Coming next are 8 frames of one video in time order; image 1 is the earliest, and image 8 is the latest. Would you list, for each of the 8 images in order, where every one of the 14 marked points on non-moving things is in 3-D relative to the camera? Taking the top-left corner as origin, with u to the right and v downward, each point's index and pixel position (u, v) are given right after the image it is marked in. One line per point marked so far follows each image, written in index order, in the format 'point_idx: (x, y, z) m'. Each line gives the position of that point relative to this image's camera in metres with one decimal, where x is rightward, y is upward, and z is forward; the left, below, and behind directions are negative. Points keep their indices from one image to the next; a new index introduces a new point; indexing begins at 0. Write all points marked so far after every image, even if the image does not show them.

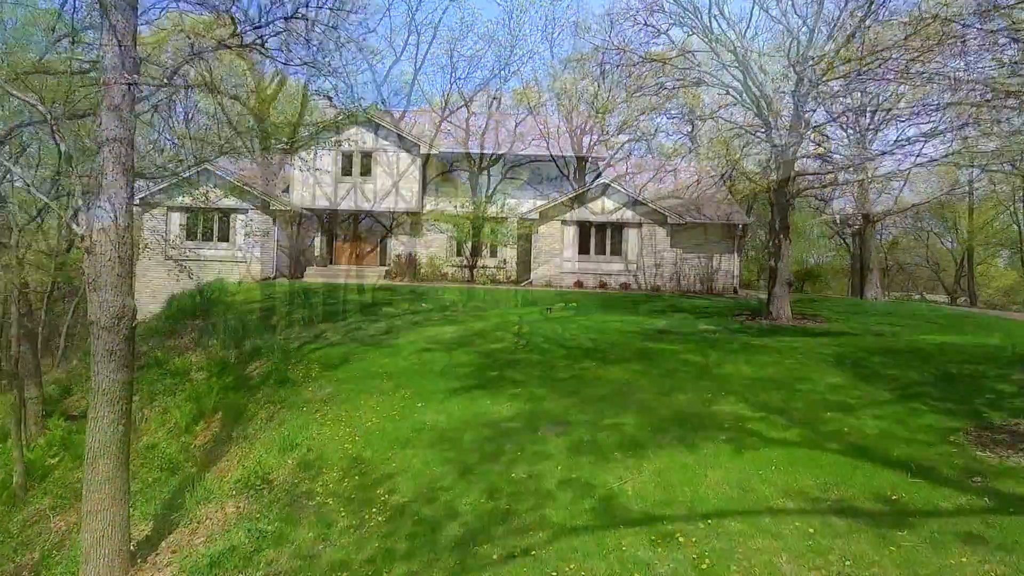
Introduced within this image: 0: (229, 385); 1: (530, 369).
0: (-4.4, -1.5, +11.6) m
1: (+0.2, -1.1, +9.9) m
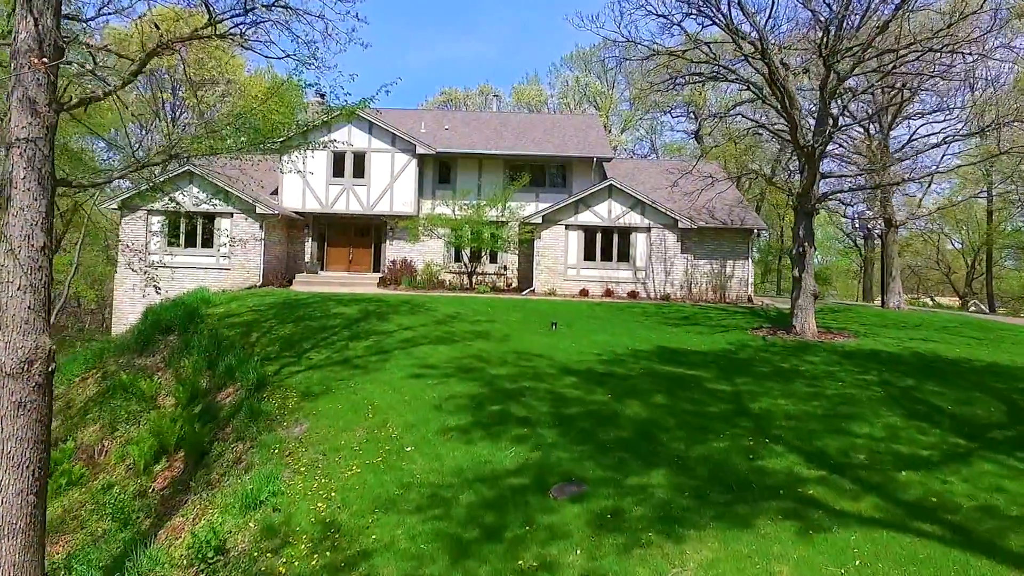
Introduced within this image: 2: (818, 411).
0: (-4.3, -1.8, +10.4) m
1: (+0.3, -1.3, +8.6) m
2: (+3.3, -1.3, +8.0) m
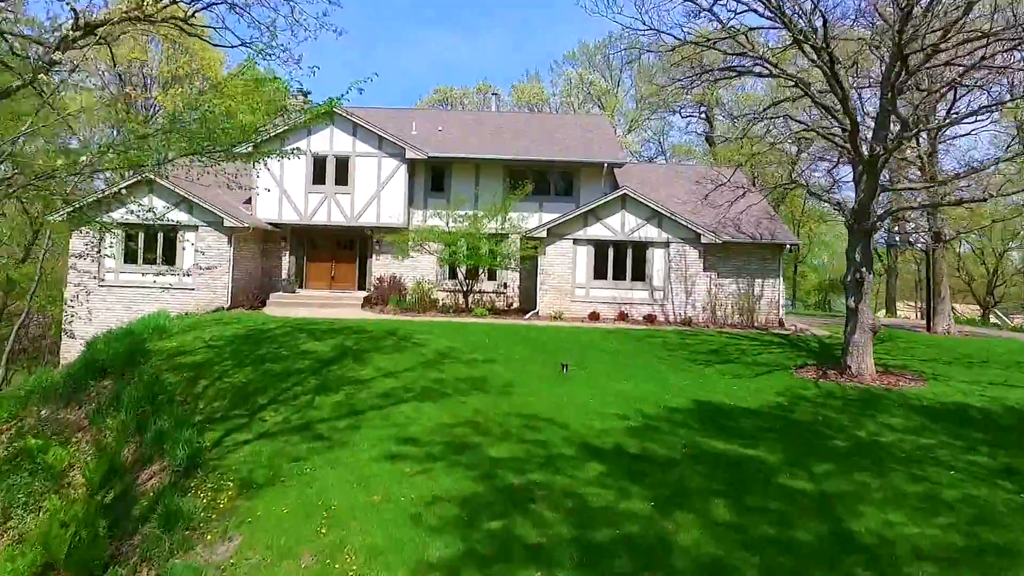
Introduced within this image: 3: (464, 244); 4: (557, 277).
0: (-4.3, -2.3, +7.9) m
1: (+0.3, -1.9, +6.2) m
2: (+3.3, -1.9, +5.6) m
3: (-1.2, +1.1, +18.8) m
4: (+1.1, +0.3, +19.0) m
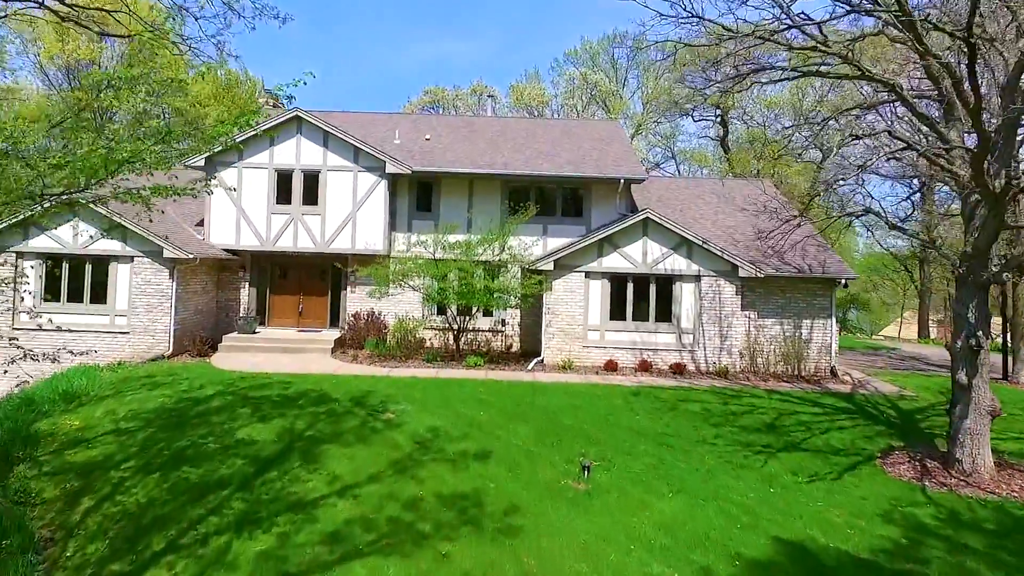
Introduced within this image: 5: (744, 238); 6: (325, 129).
0: (-4.2, -3.2, +4.8) m
1: (+0.4, -2.8, +3.1) m
2: (+3.4, -2.8, +2.5) m
3: (-1.2, +0.2, +15.6) m
4: (+1.1, -0.6, +15.8) m
5: (+5.2, +1.1, +17.1) m
6: (-4.3, +3.7, +17.4) m
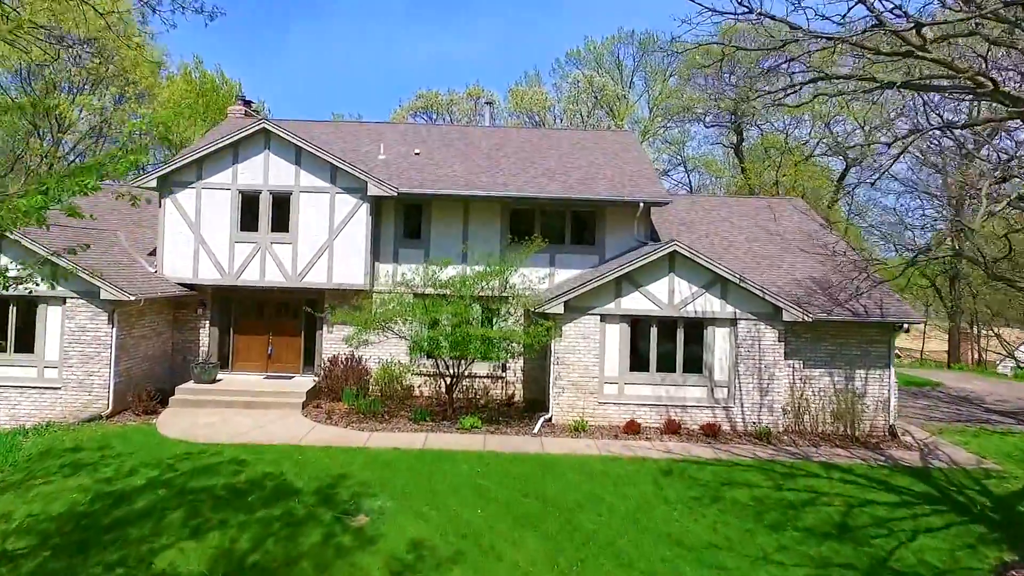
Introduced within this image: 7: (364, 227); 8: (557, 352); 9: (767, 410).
0: (-4.1, -4.0, +2.3) m
1: (+0.5, -3.6, +0.7) m
2: (+3.5, -3.6, +0.1) m
3: (-1.1, -0.6, +13.2) m
4: (+1.2, -1.4, +13.4) m
5: (+5.2, +0.3, +14.7) m
6: (-4.2, +2.9, +15.0) m
7: (-3.0, +1.2, +15.2) m
8: (+0.8, -1.1, +13.5) m
9: (+4.5, -2.2, +13.4) m
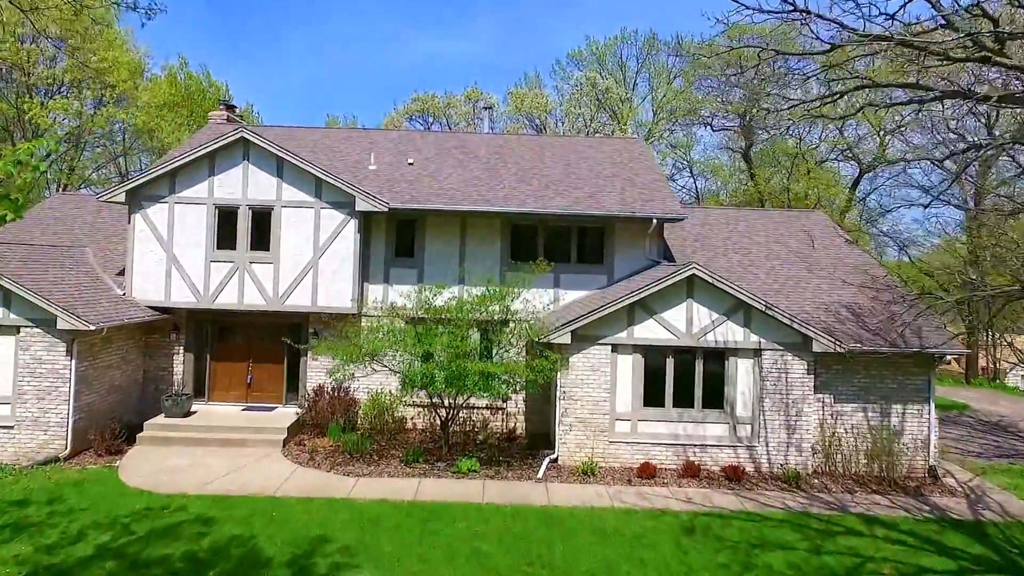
0: (-4.1, -4.5, +1.1) m
1: (+0.6, -4.1, -0.6) m
2: (+3.6, -4.1, -1.2) m
3: (-1.1, -1.0, +12.0) m
4: (+1.2, -1.9, +12.2) m
5: (+5.3, -0.1, +13.4) m
6: (-4.2, +2.4, +13.7) m
7: (-3.0, +0.8, +13.9) m
8: (+0.8, -1.6, +12.2) m
9: (+4.6, -2.6, +12.2) m
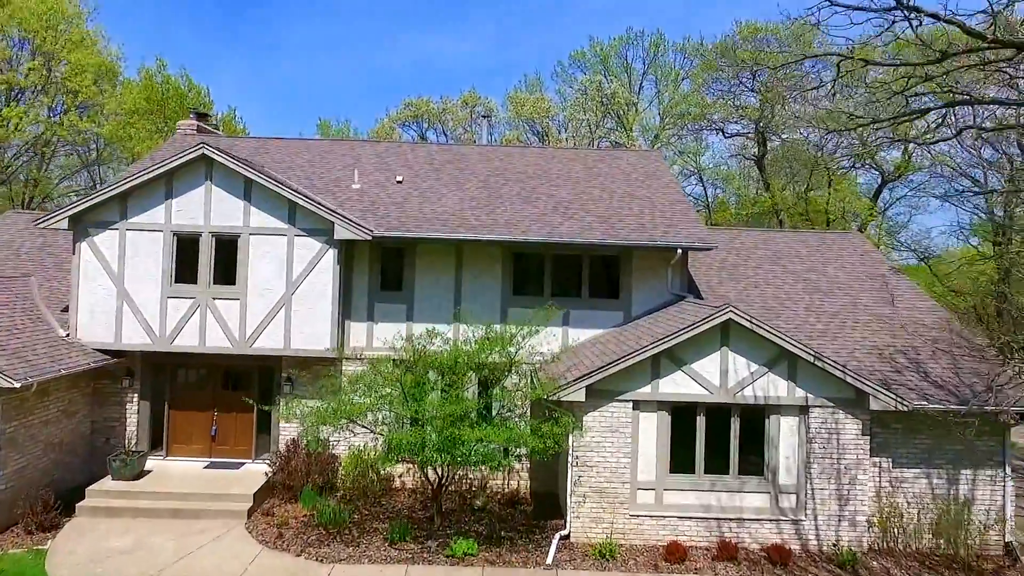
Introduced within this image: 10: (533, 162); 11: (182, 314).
0: (-4.0, -5.1, -0.8) m
1: (+0.6, -4.7, -2.4) m
2: (+3.6, -4.7, -3.0) m
3: (-1.1, -1.6, +10.1) m
4: (+1.3, -2.5, +10.4) m
5: (+5.3, -0.8, +11.6) m
6: (-4.2, +1.8, +11.8) m
7: (-2.9, +0.1, +12.1) m
8: (+0.9, -2.2, +10.4) m
9: (+4.6, -3.2, +10.4) m
10: (+0.4, +2.6, +15.3) m
11: (-5.3, -0.4, +12.1) m
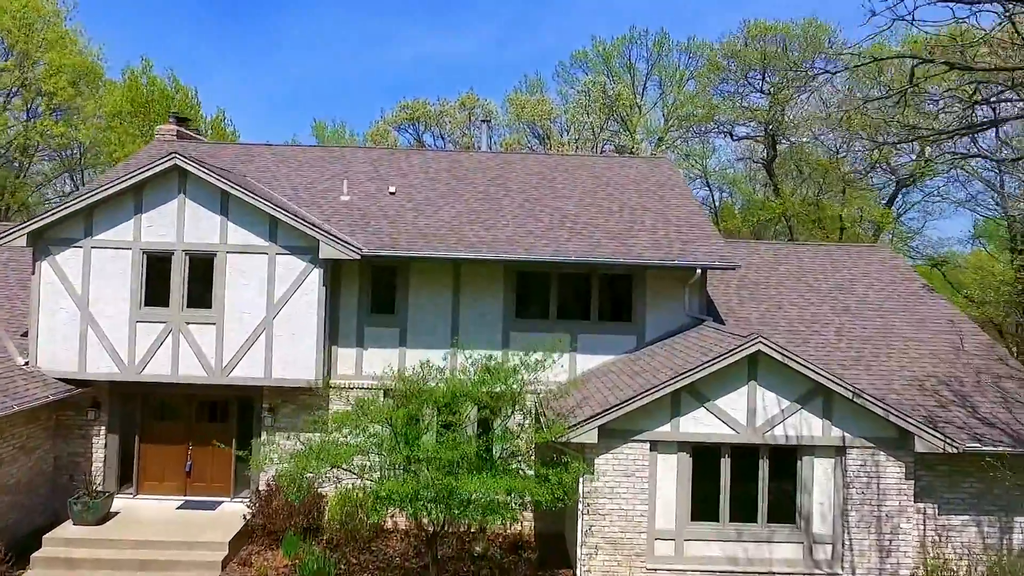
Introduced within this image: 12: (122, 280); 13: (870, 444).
0: (-3.9, -5.5, -1.8) m
1: (+0.7, -5.0, -3.5) m
2: (+3.7, -5.0, -4.0) m
3: (-1.0, -2.0, +9.0) m
4: (+1.3, -2.9, +9.3) m
5: (+5.3, -1.1, +10.6) m
6: (-4.1, +1.4, +10.8) m
7: (-2.9, -0.2, +11.0) m
8: (+0.9, -2.6, +9.3) m
9: (+4.7, -3.6, +9.3) m
10: (+0.5, +2.2, +14.3) m
11: (-5.3, -0.7, +11.1) m
12: (-5.7, +0.1, +11.0) m
13: (+4.4, -1.9, +9.2) m
